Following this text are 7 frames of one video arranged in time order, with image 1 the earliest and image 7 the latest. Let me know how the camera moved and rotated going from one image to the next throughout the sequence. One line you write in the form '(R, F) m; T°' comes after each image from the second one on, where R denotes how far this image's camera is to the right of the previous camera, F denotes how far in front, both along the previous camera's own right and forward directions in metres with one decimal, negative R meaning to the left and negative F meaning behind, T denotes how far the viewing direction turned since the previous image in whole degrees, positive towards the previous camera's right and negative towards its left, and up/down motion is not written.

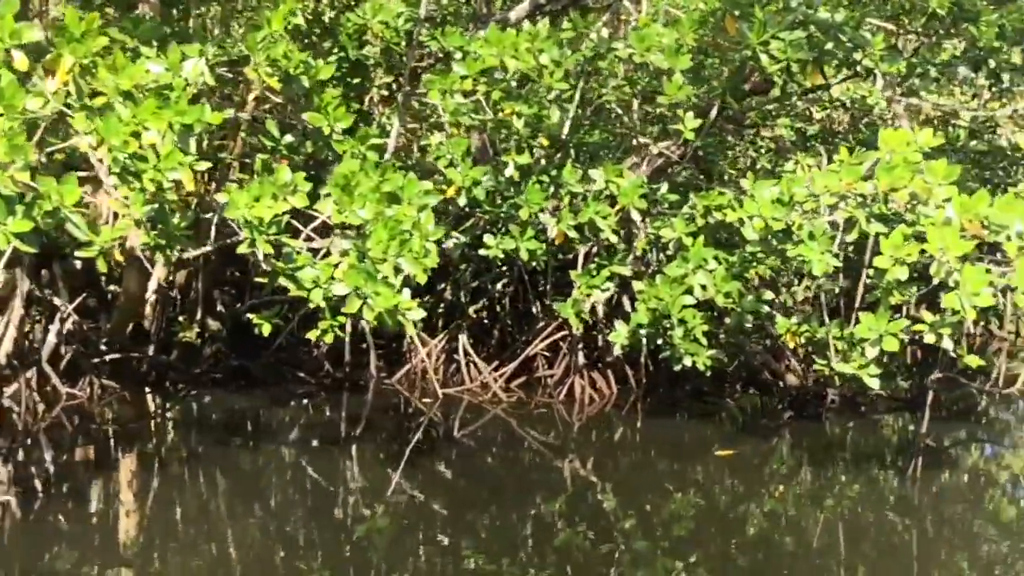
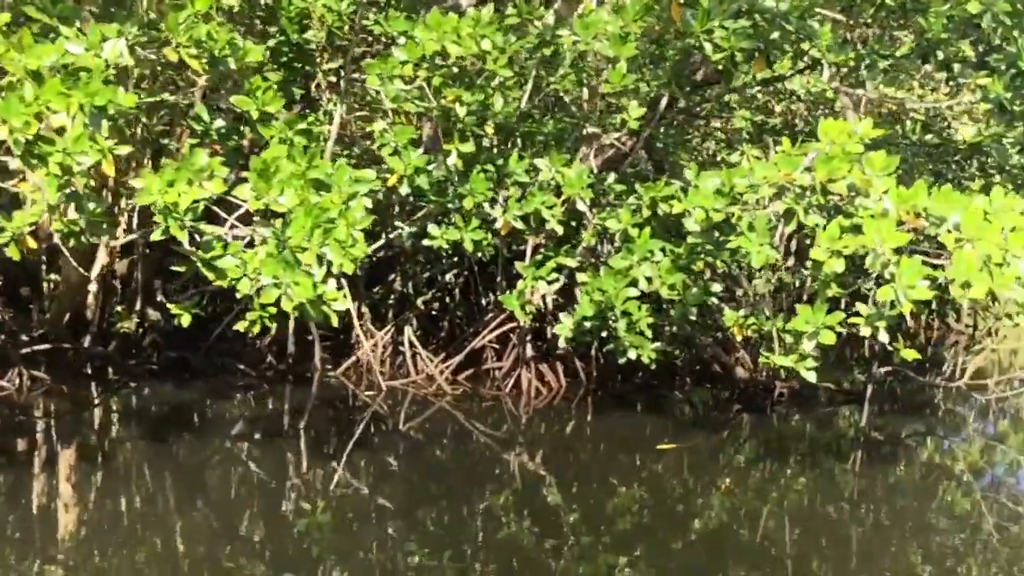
(+0.1, +0.1) m; +2°
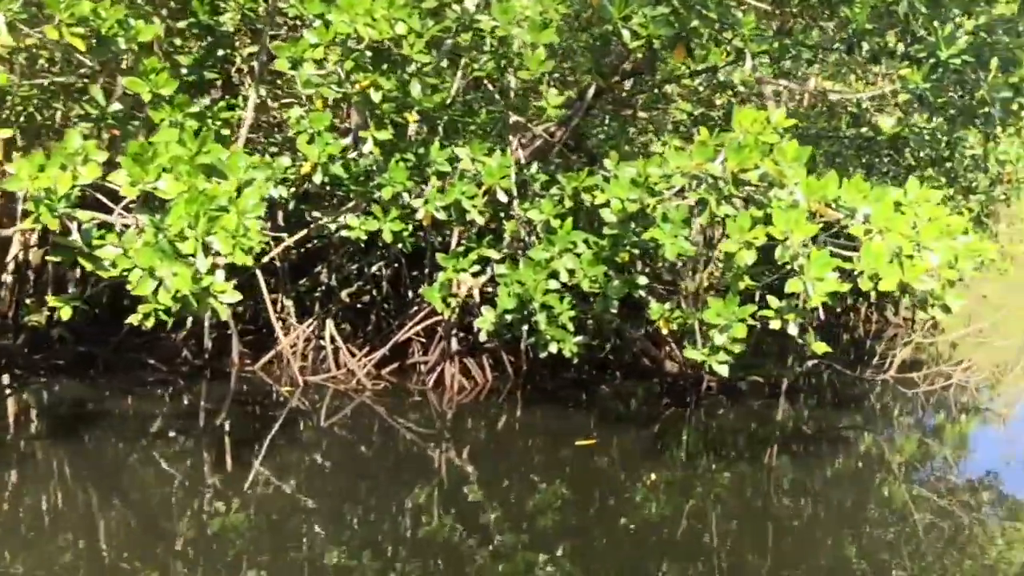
(+0.2, +0.1) m; +2°
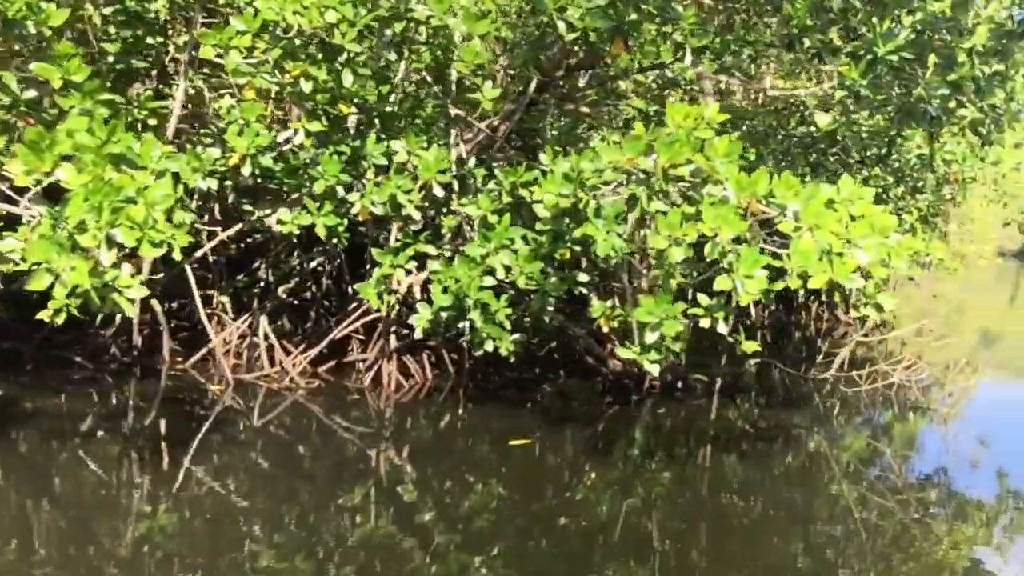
(+0.1, +0.1) m; +2°
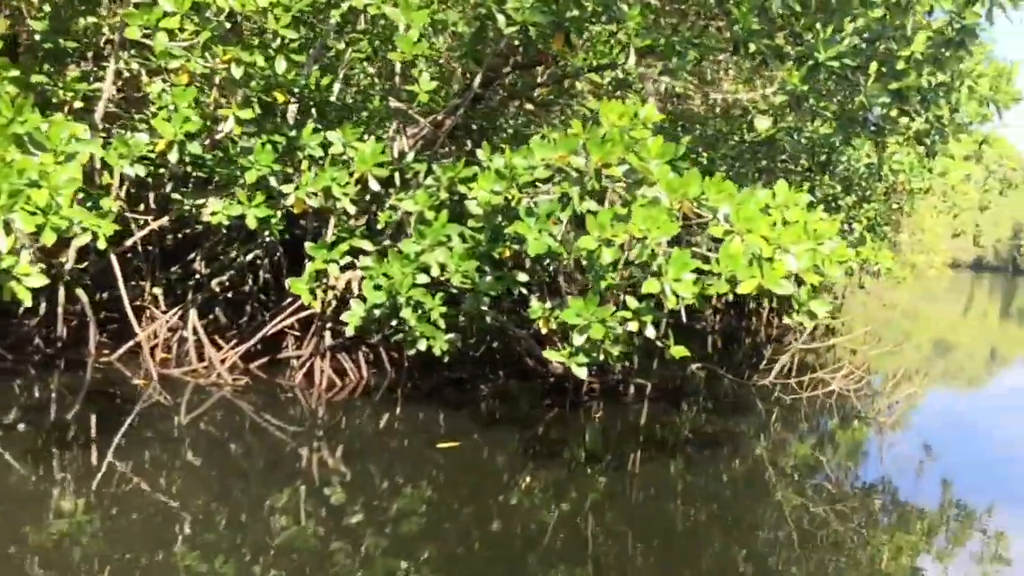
(+0.1, +0.1) m; +2°
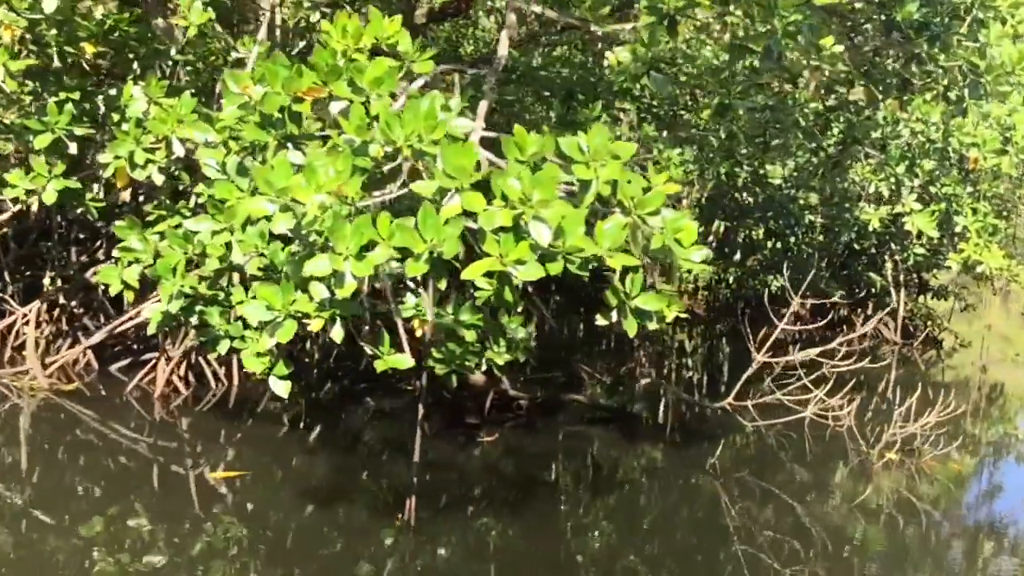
(+1.1, +1.0) m; -10°
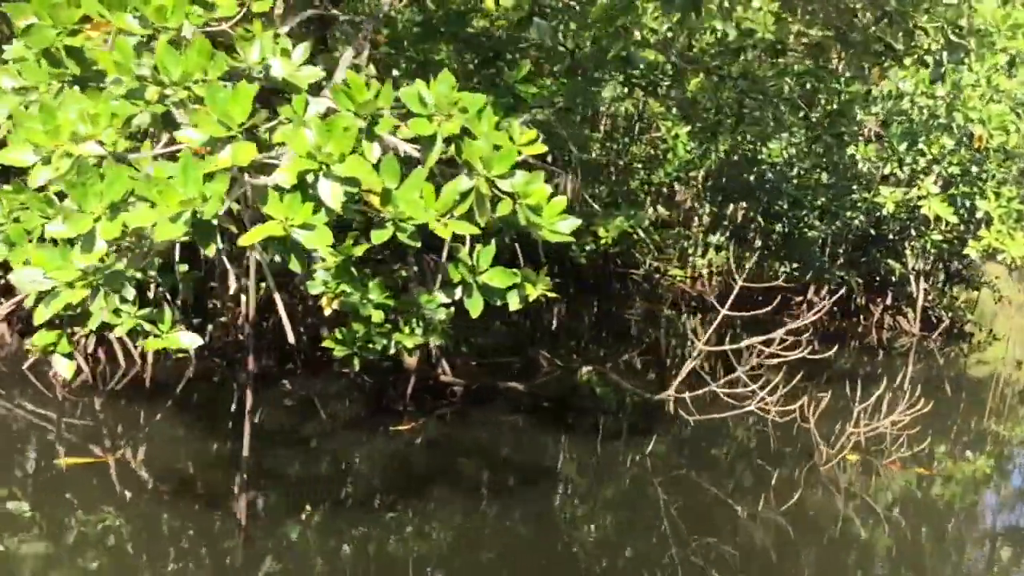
(+0.5, +0.3) m; -3°
